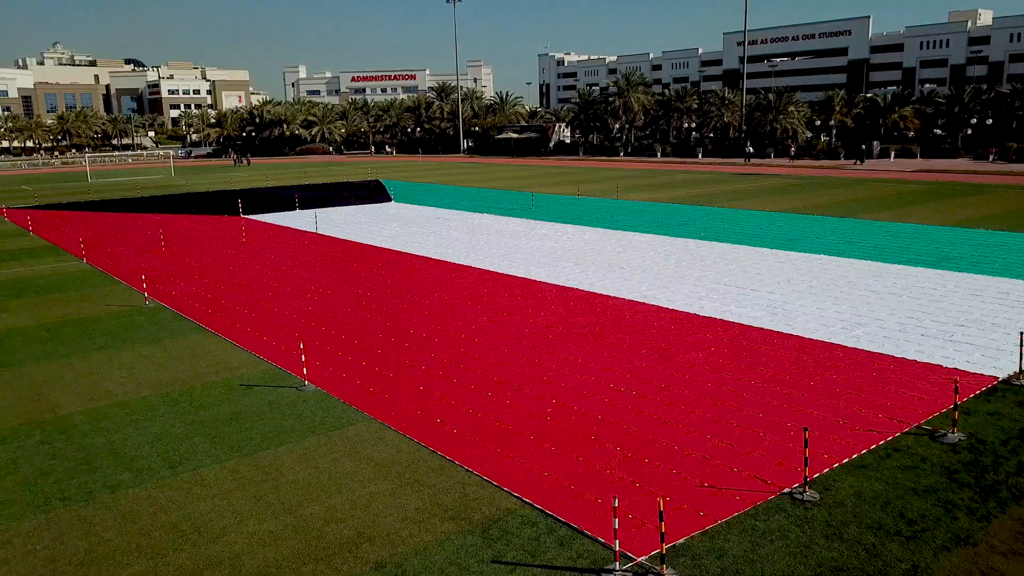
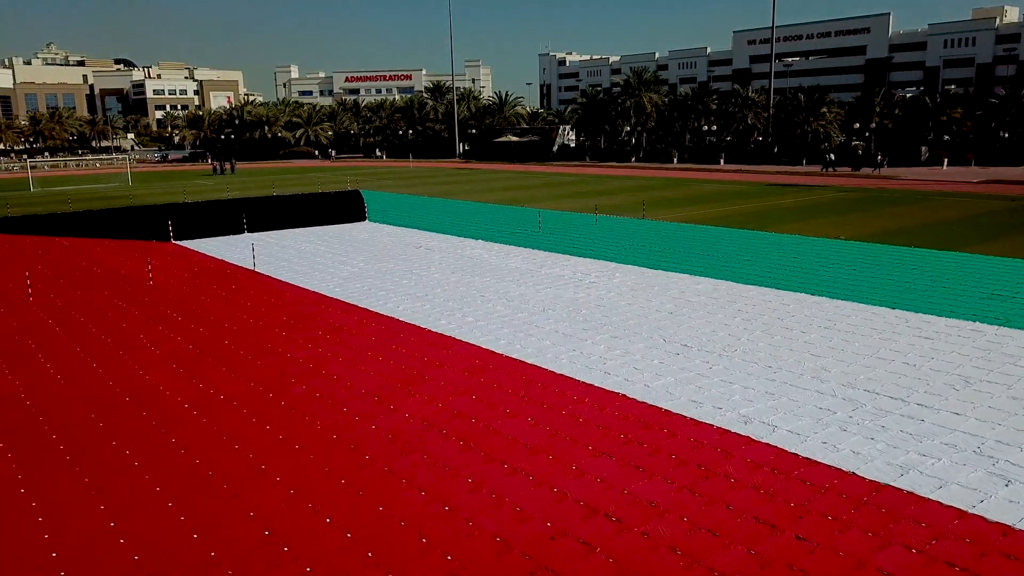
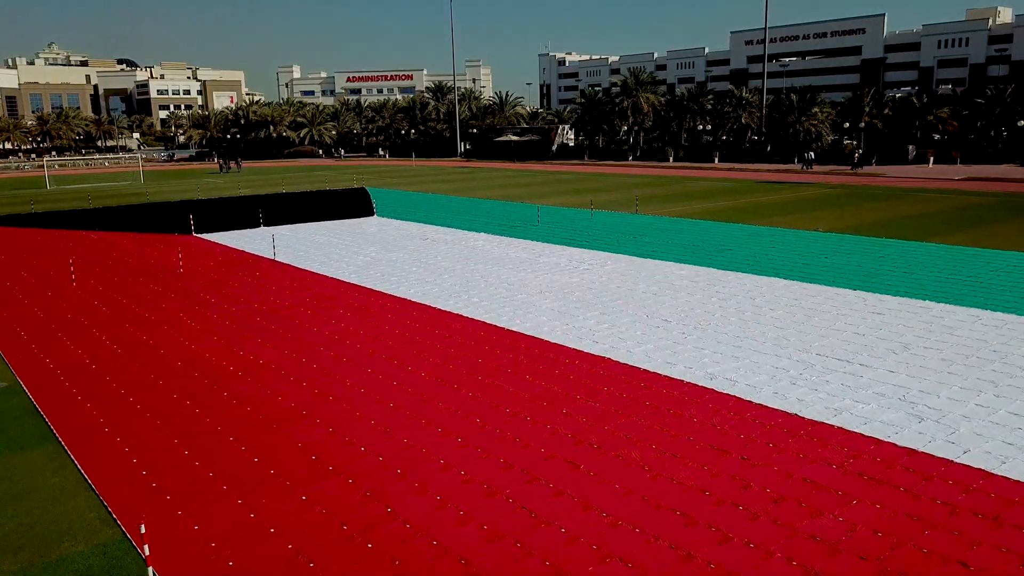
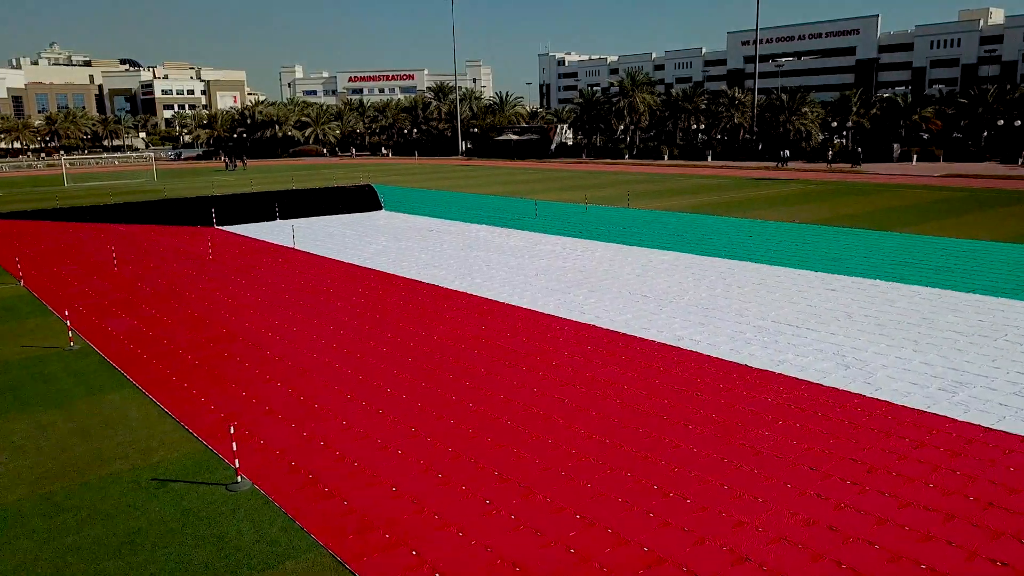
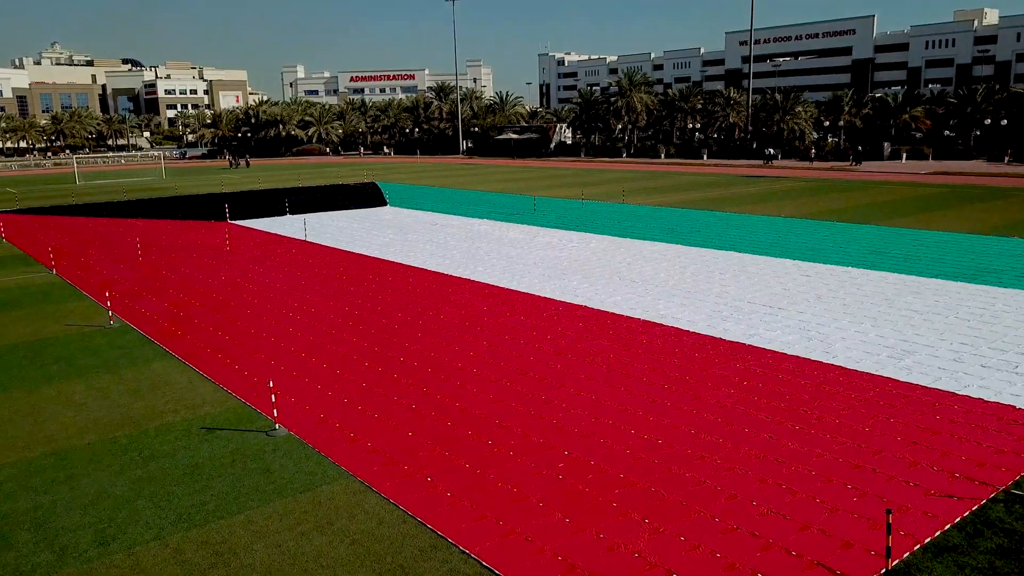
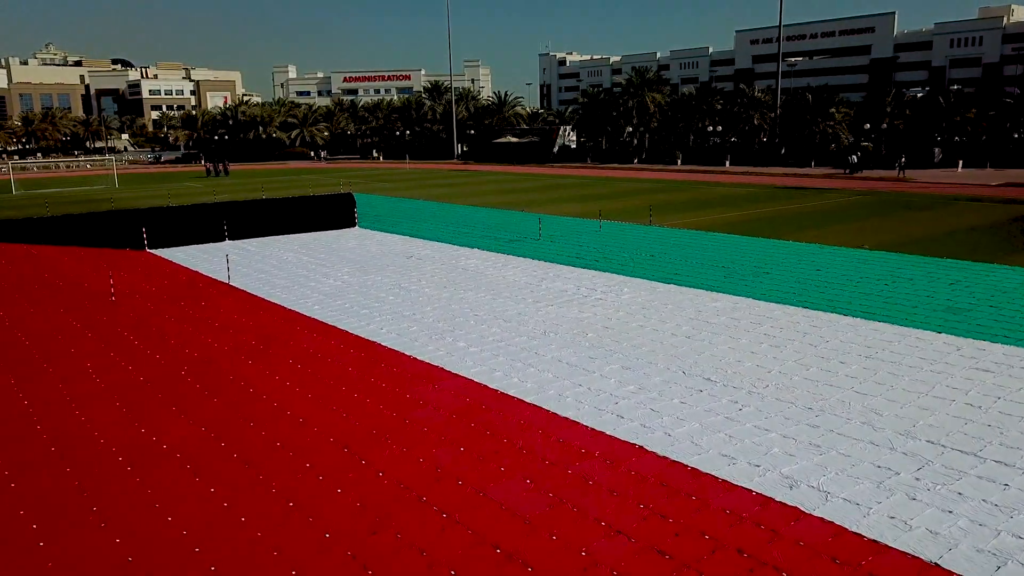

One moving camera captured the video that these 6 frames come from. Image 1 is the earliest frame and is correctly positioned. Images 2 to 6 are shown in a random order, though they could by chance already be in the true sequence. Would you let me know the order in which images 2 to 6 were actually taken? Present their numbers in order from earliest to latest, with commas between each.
5, 4, 3, 2, 6
